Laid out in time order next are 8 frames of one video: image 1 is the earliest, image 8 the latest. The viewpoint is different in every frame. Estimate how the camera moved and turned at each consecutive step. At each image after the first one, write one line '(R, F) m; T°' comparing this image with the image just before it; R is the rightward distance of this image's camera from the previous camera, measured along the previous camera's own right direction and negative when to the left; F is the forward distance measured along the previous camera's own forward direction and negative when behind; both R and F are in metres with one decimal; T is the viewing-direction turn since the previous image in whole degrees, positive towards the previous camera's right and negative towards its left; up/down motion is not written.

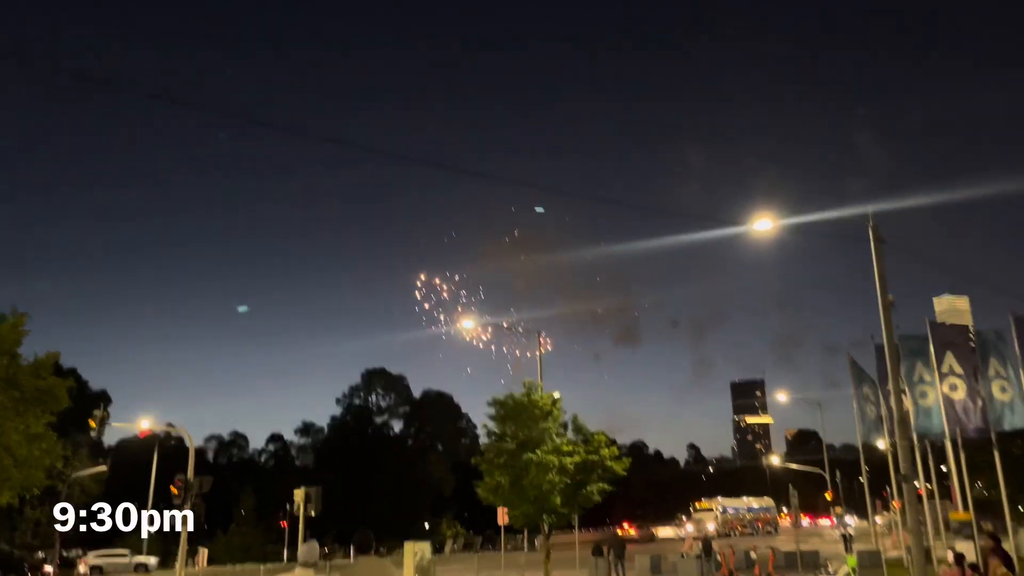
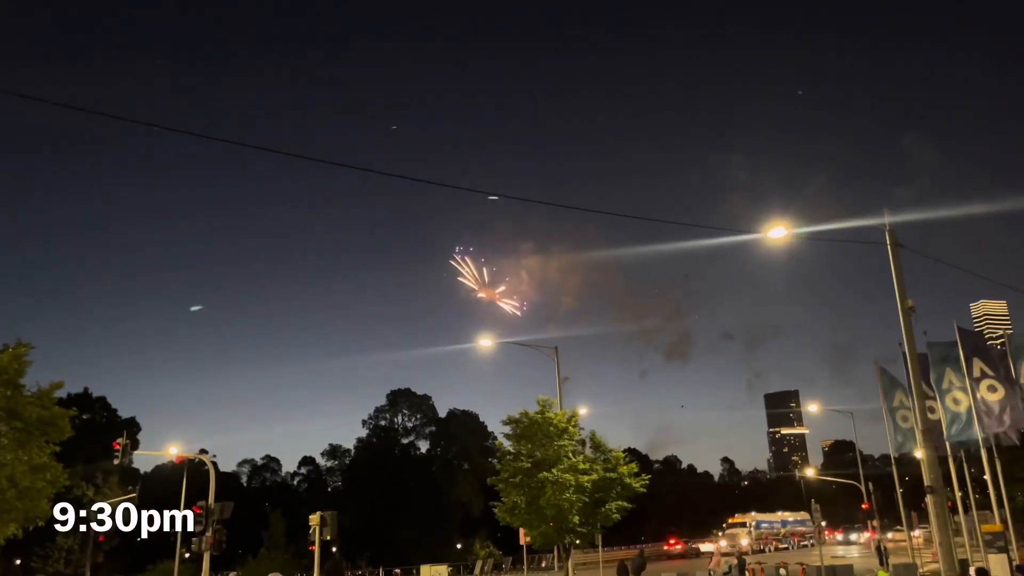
(+0.8, +0.3) m; -2°
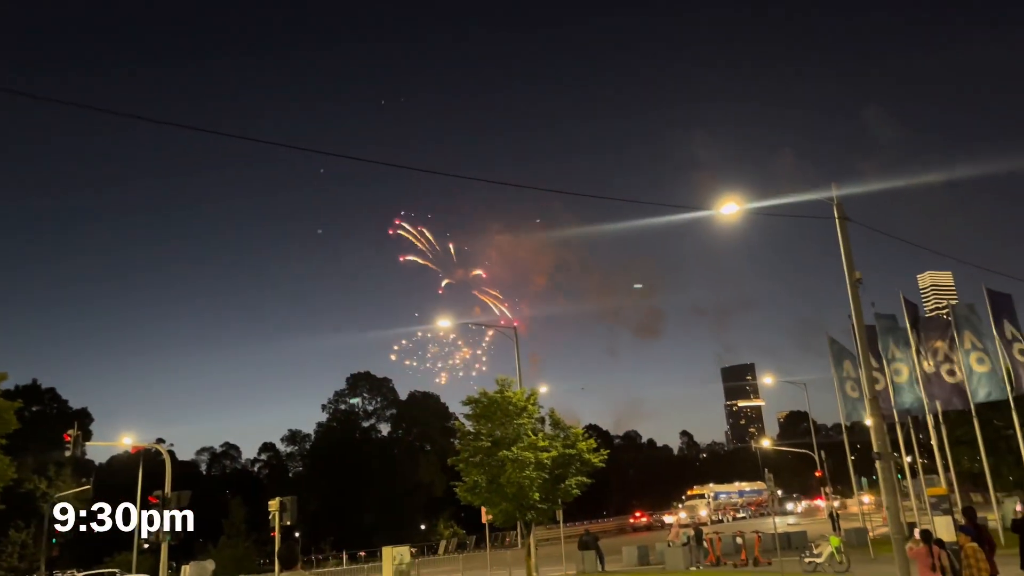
(+0.1, 0.0) m; +3°
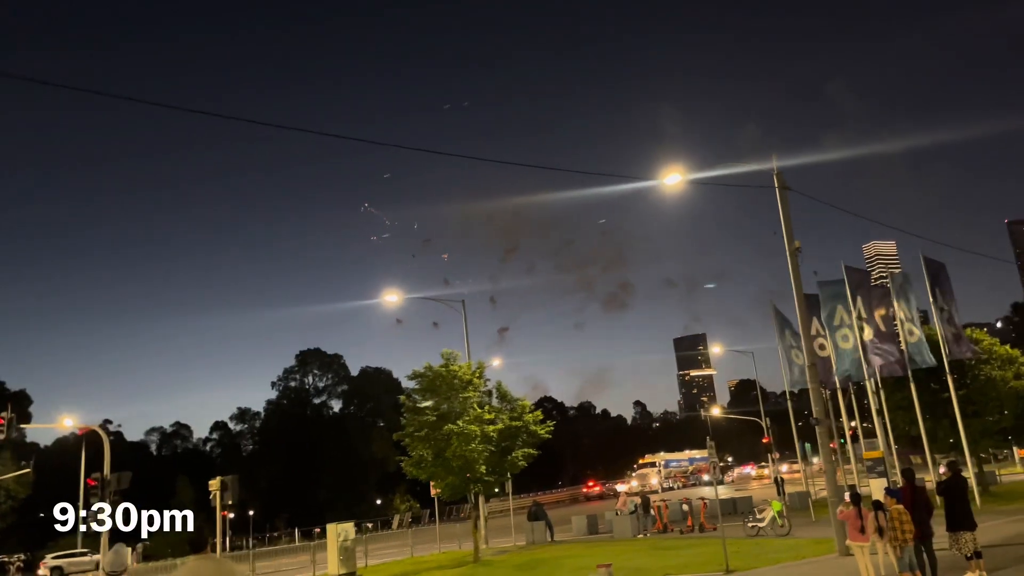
(+0.5, +0.2) m; +3°
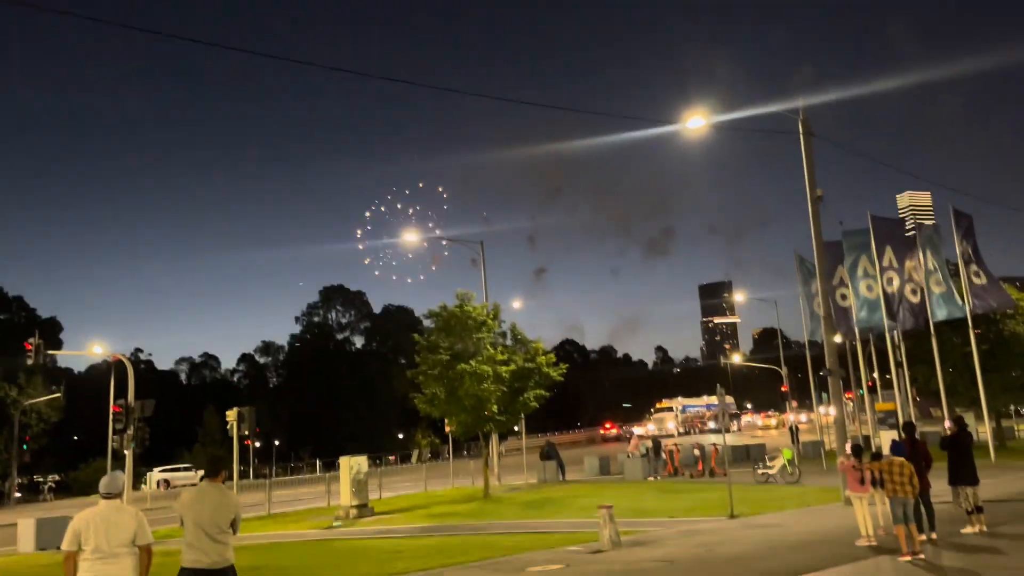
(+0.5, 0.0) m; -2°
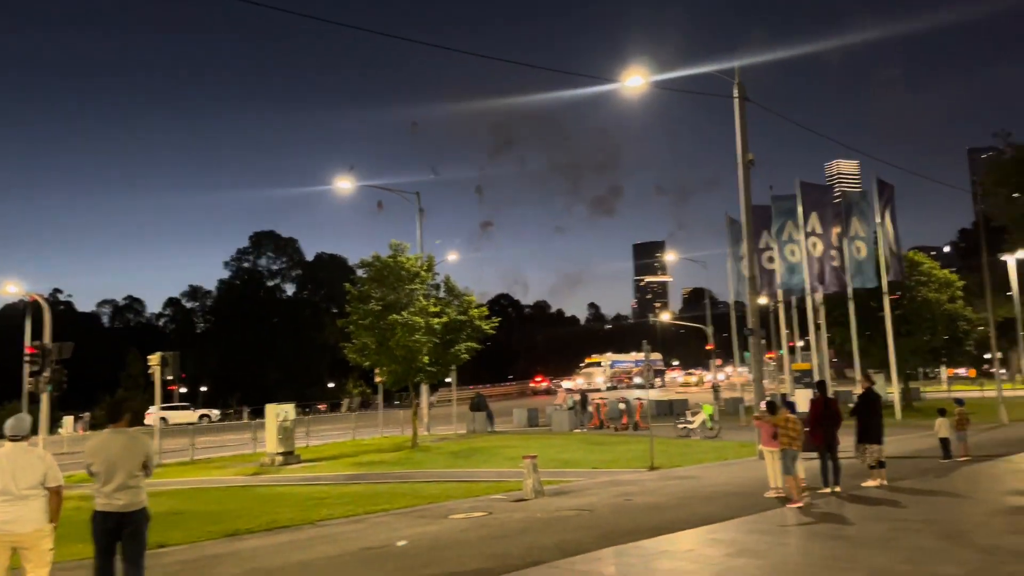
(+0.1, -0.1) m; +5°
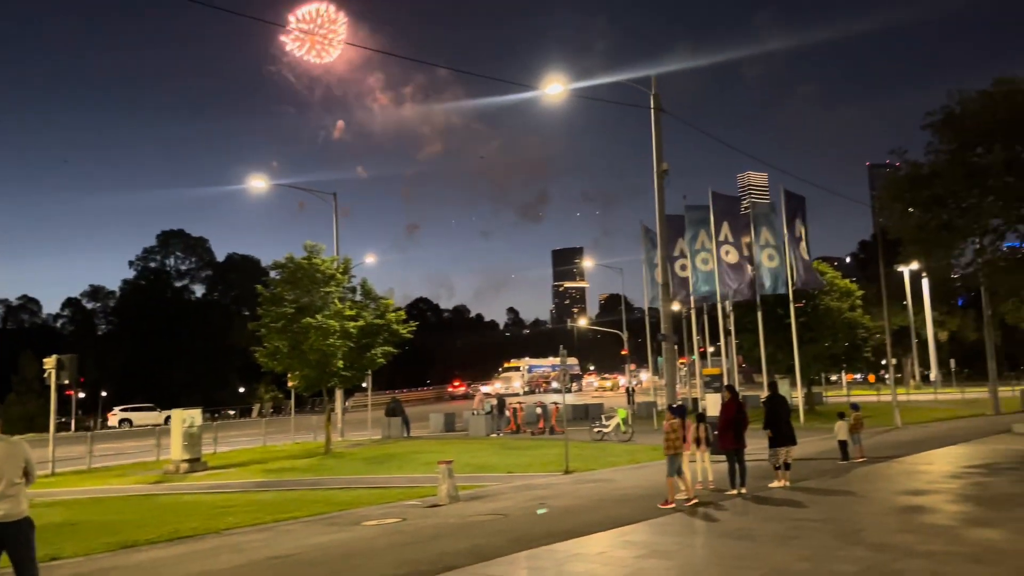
(+0.1, +0.1) m; +6°
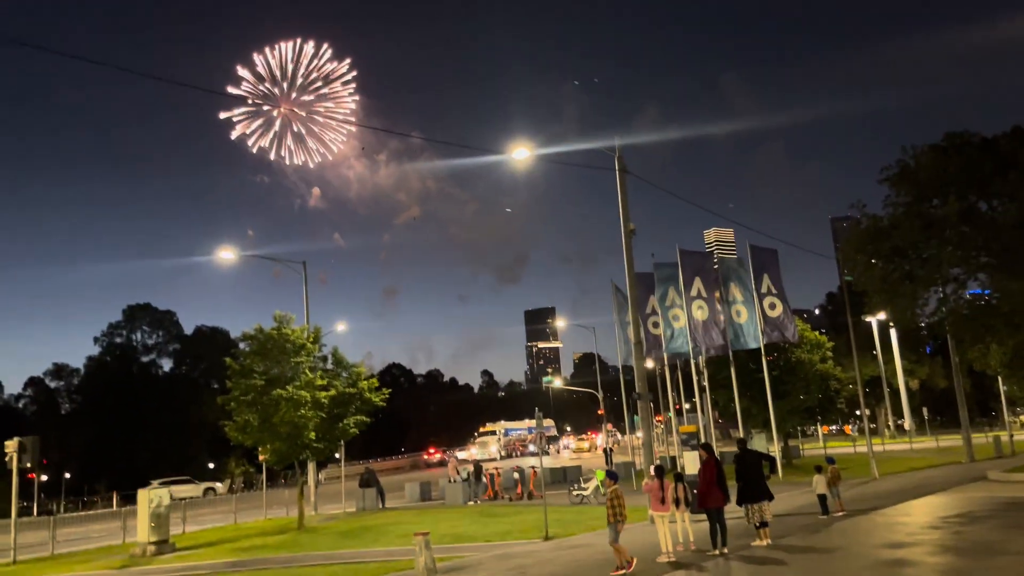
(0.0, 0.0) m; +2°
